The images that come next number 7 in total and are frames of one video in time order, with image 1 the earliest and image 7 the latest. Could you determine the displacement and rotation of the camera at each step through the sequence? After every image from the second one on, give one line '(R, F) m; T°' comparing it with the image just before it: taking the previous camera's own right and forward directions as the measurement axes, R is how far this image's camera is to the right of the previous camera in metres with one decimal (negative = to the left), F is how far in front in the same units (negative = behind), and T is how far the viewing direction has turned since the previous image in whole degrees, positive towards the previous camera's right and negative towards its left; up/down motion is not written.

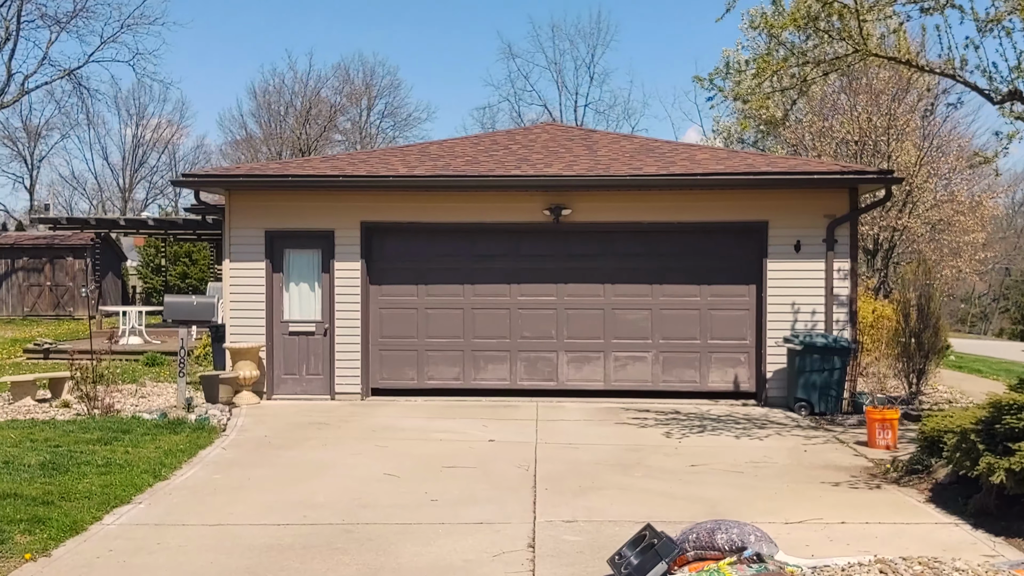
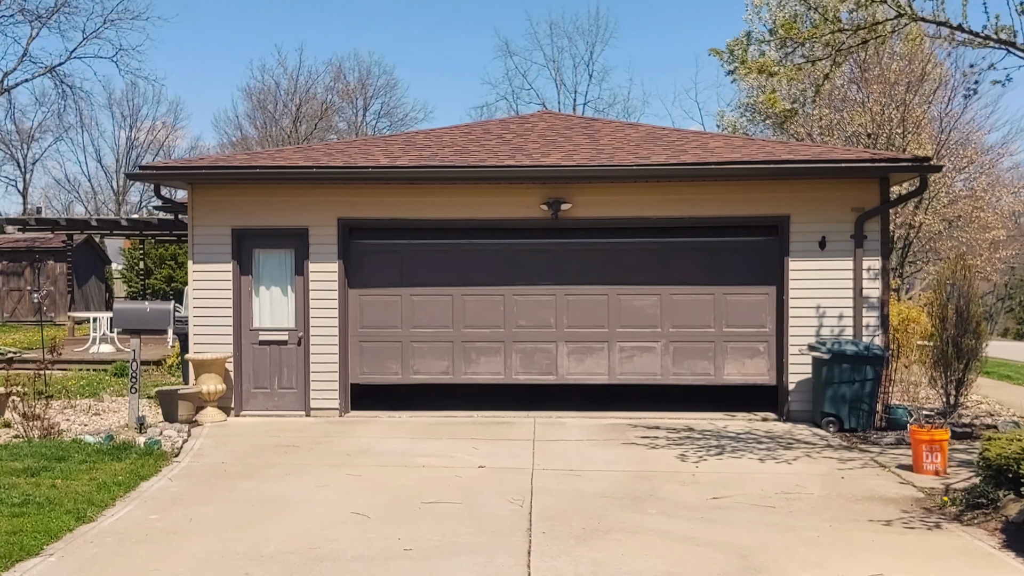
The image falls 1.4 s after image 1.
(+0.1, +1.1) m; 0°
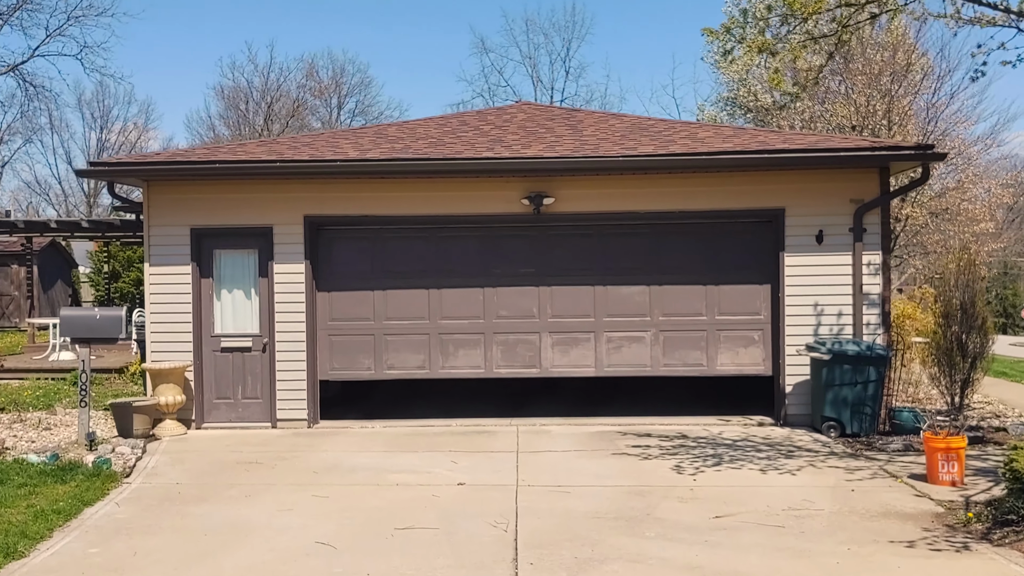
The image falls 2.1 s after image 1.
(0.0, +0.6) m; +1°
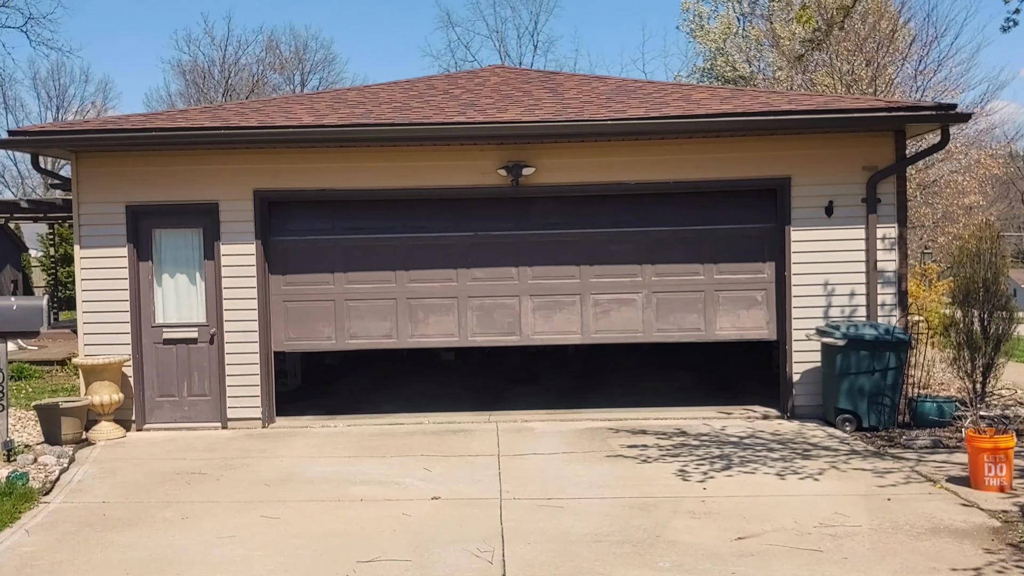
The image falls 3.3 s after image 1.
(-0.1, +1.0) m; +2°
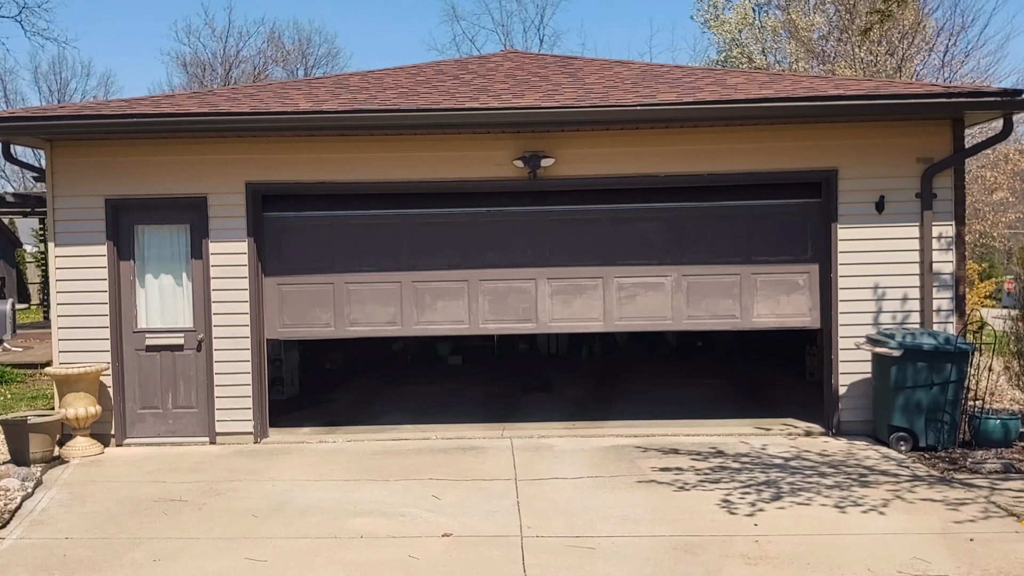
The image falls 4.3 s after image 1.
(-0.1, +0.8) m; 0°
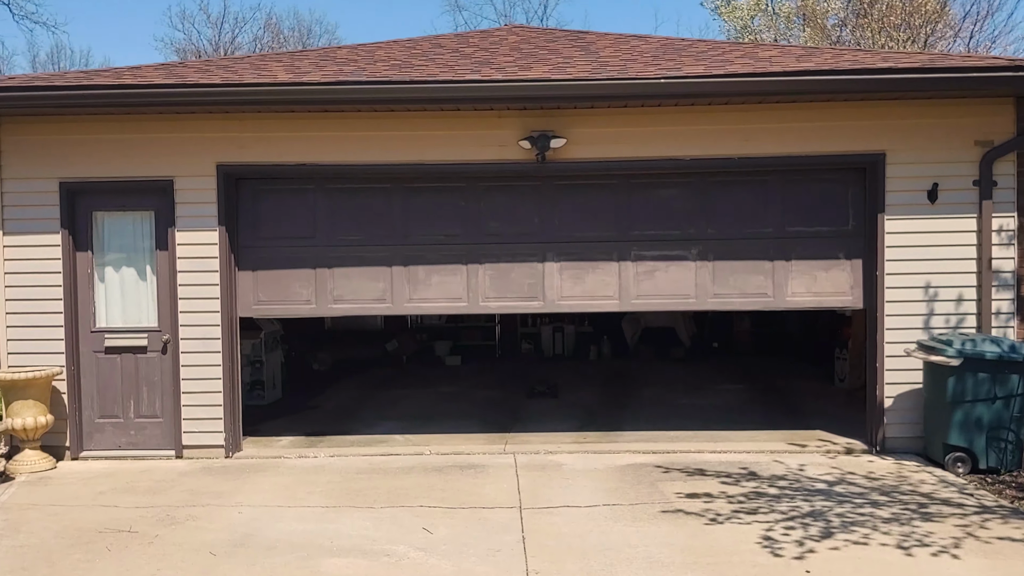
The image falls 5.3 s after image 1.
(0.0, +0.9) m; 0°
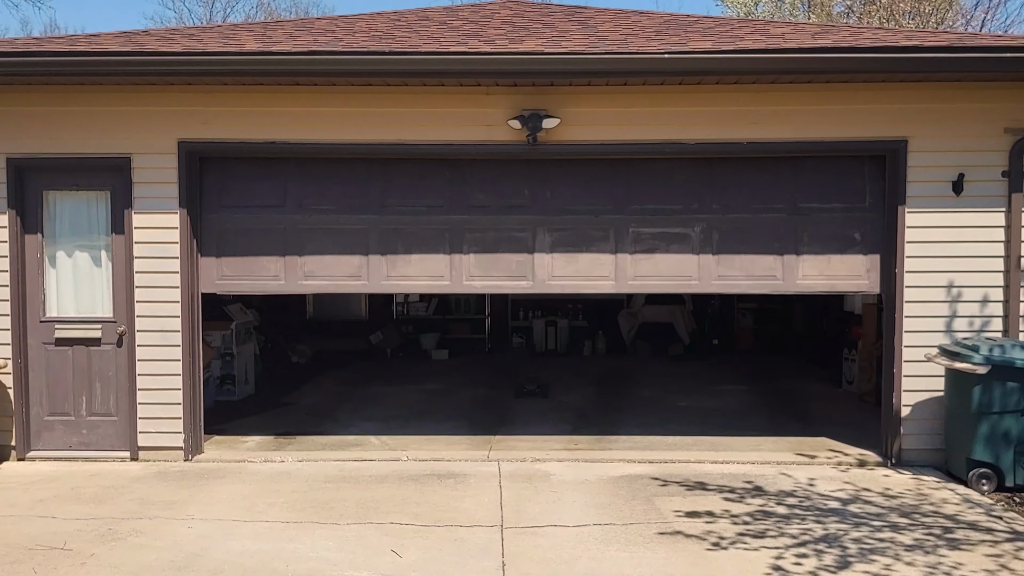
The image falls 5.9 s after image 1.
(+0.1, +0.6) m; 0°
